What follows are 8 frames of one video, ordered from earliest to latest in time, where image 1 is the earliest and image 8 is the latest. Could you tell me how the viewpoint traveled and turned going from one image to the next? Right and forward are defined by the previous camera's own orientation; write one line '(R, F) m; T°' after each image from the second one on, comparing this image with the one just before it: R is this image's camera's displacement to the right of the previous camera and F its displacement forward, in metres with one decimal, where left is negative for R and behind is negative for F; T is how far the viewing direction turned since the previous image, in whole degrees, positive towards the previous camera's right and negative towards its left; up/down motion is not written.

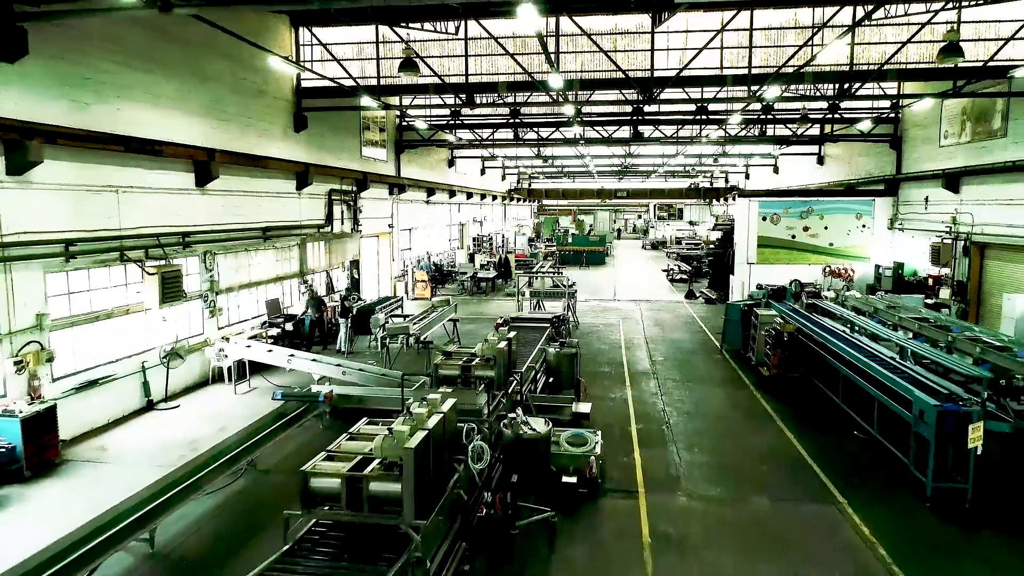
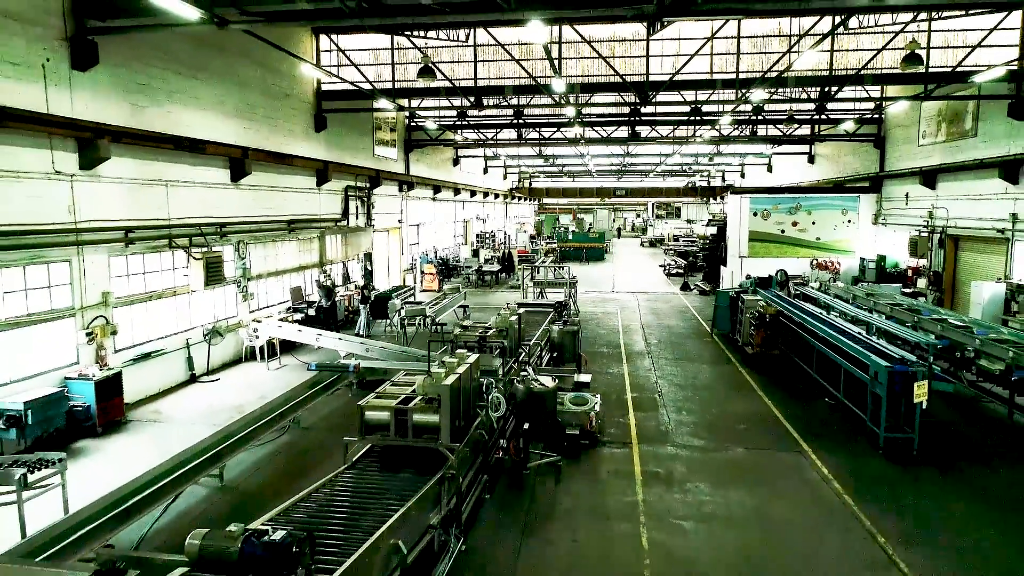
(-0.1, -0.8) m; 0°
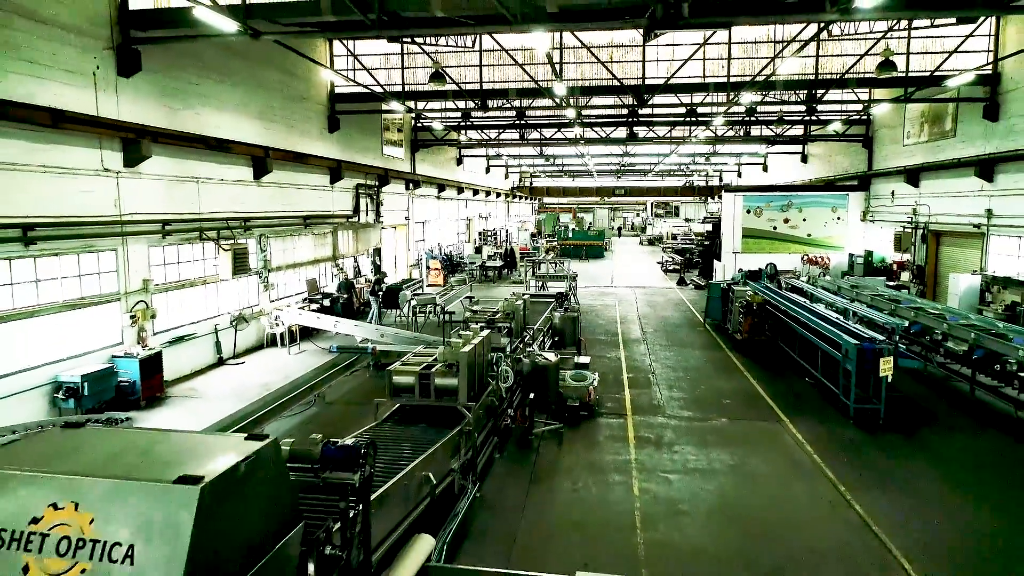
(0.0, -0.7) m; 0°
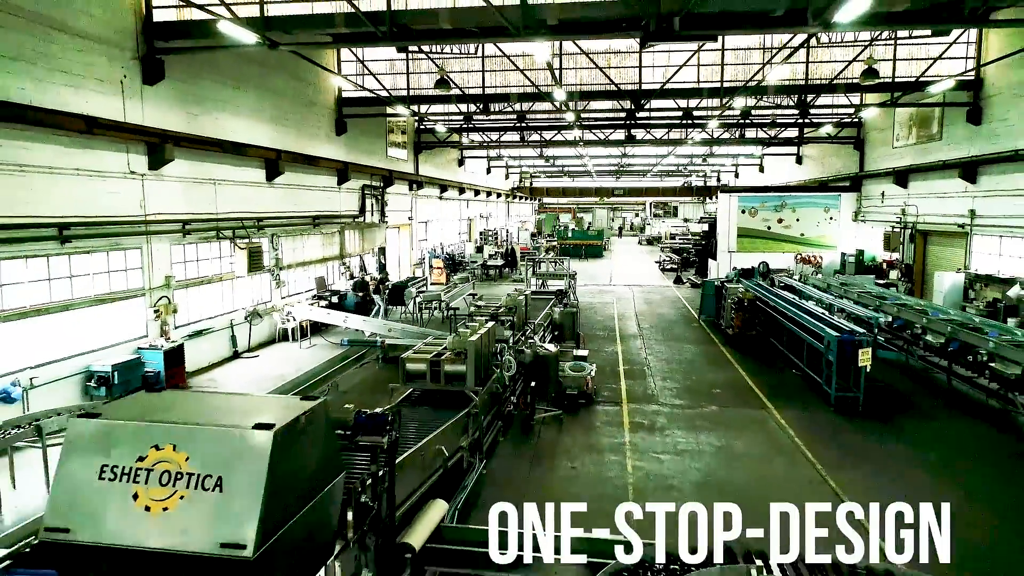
(0.0, -0.4) m; 0°
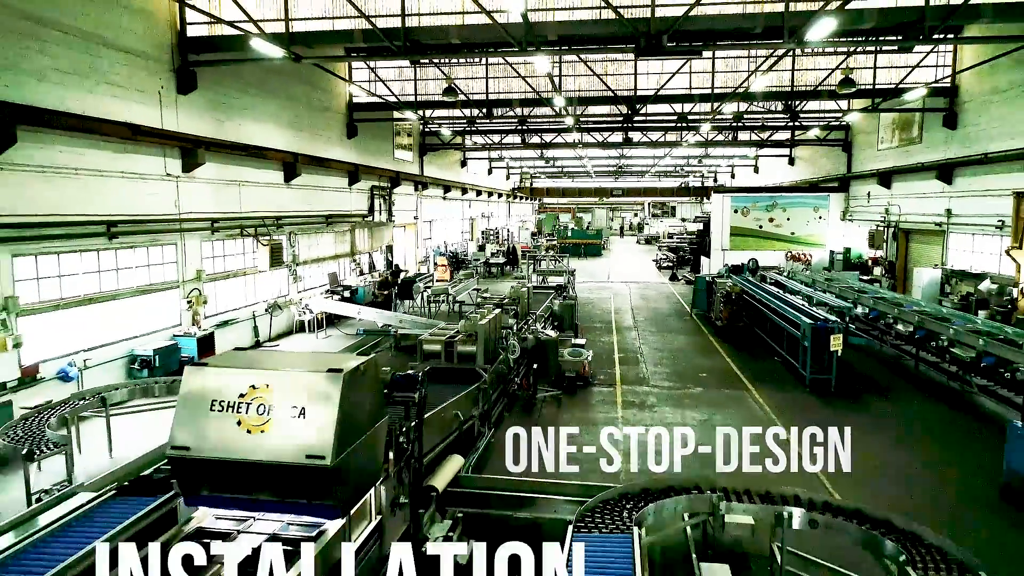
(0.0, -0.7) m; 0°
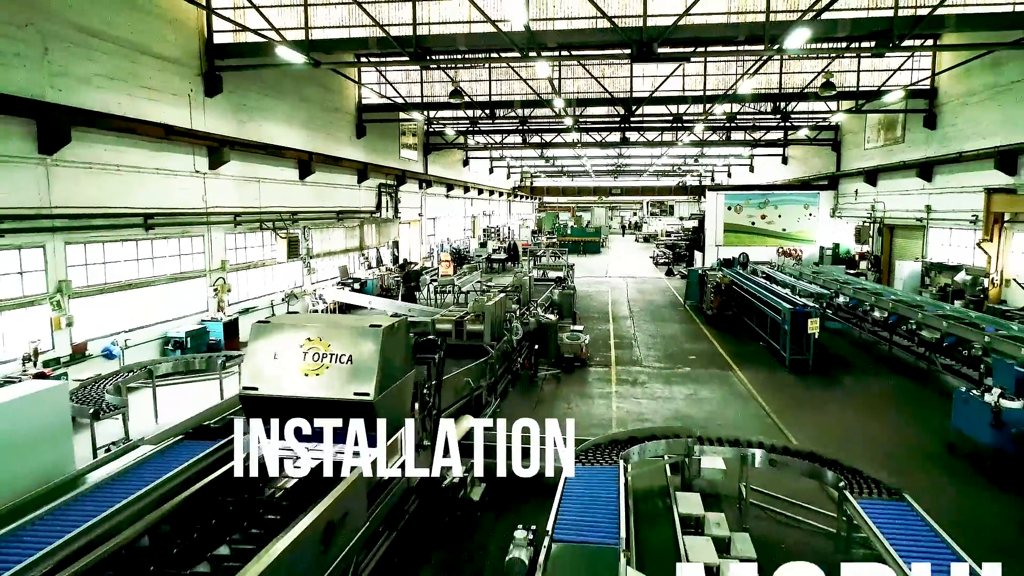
(0.0, -0.7) m; 0°
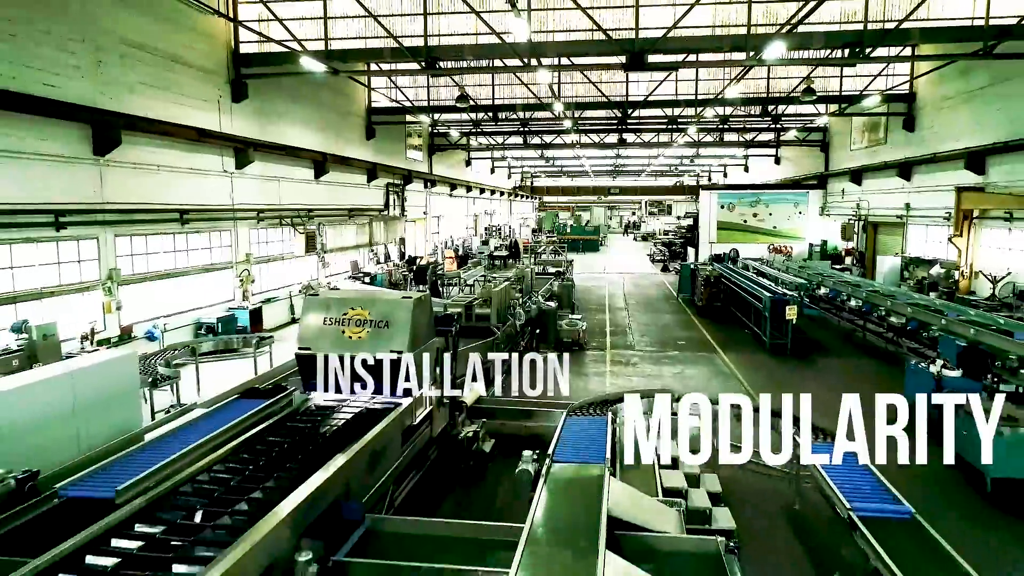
(0.0, -0.8) m; 0°
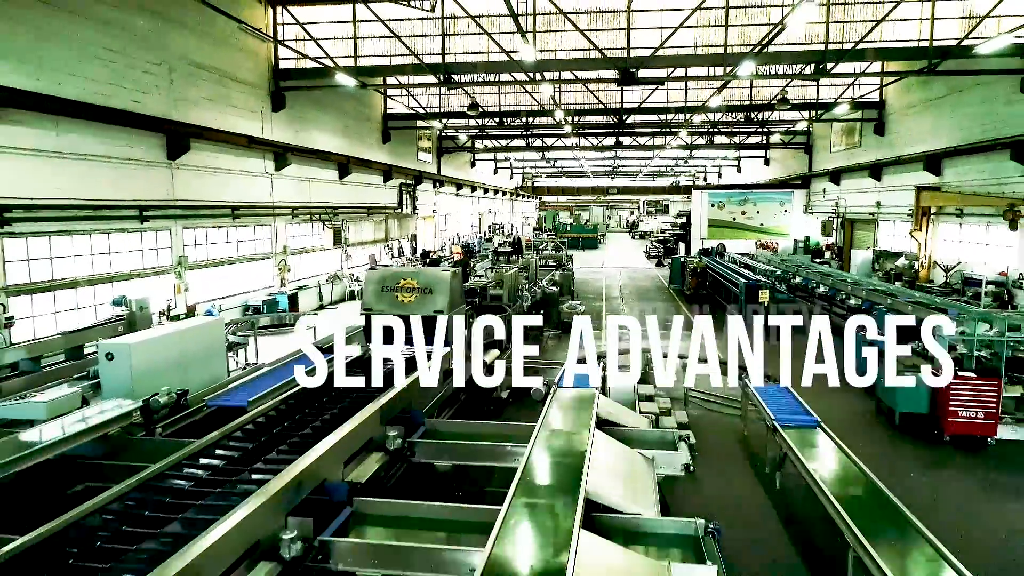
(-0.1, -1.3) m; 0°
